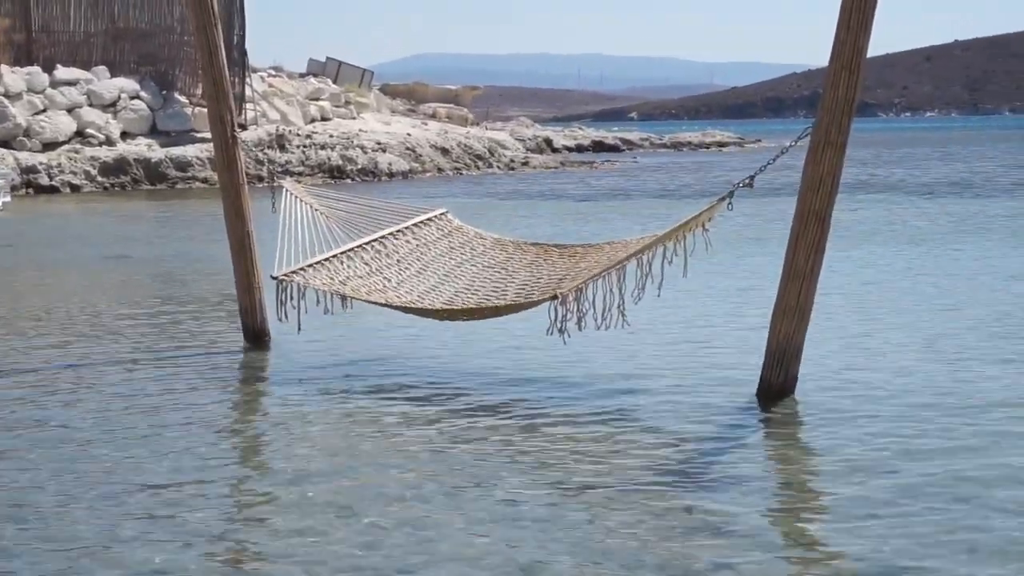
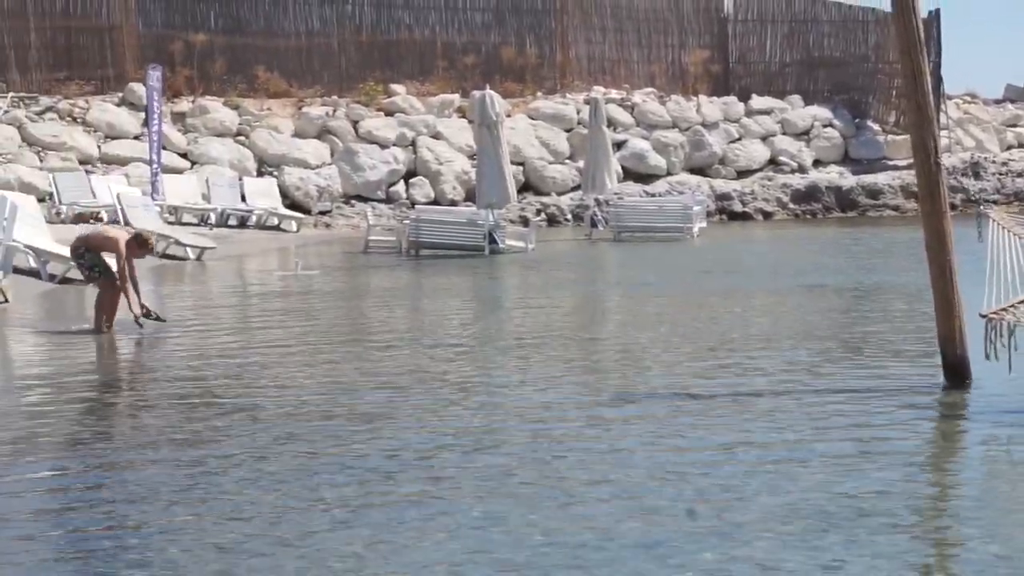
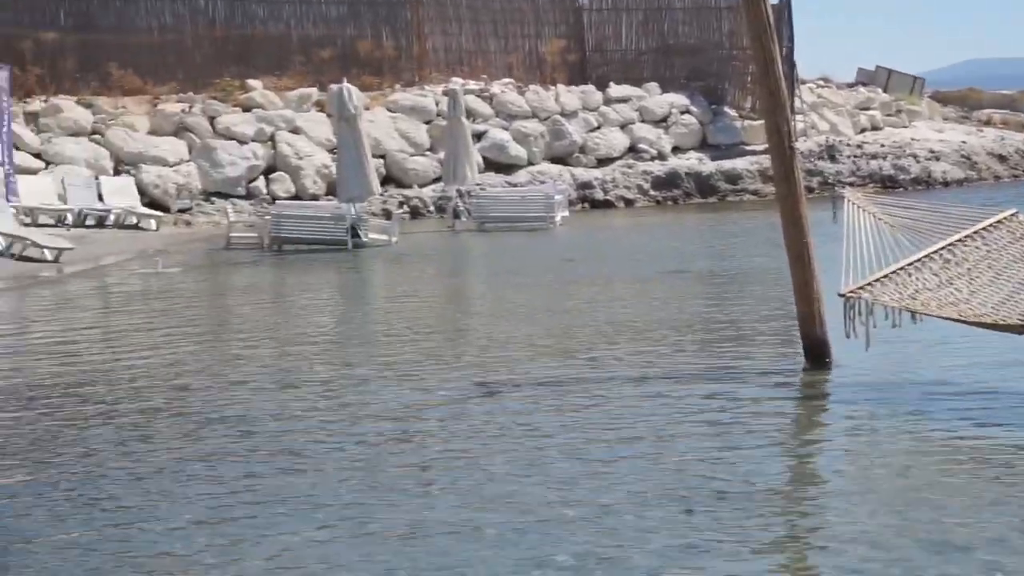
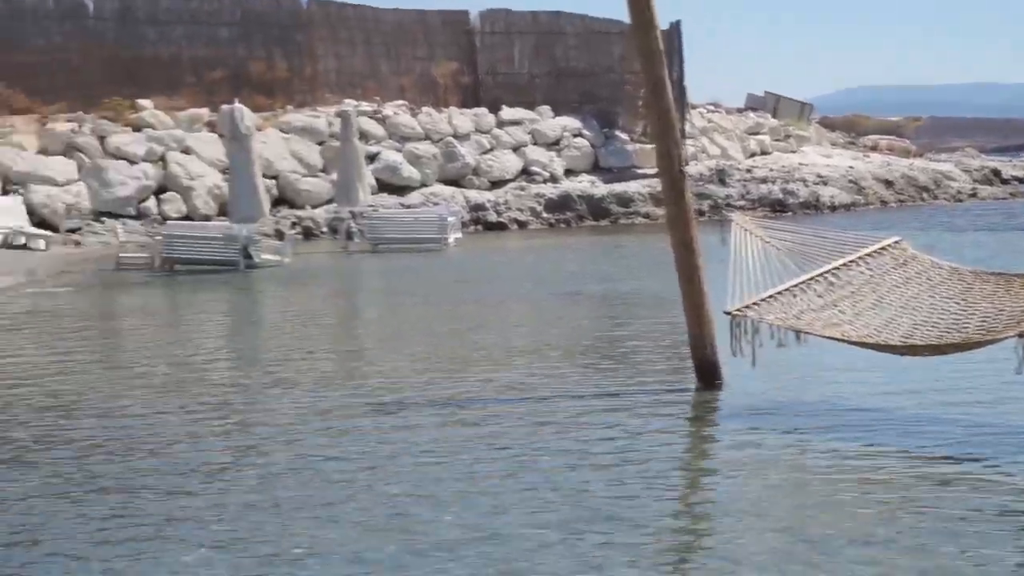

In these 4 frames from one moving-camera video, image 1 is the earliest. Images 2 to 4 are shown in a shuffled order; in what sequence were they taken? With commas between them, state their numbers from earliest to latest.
4, 3, 2
